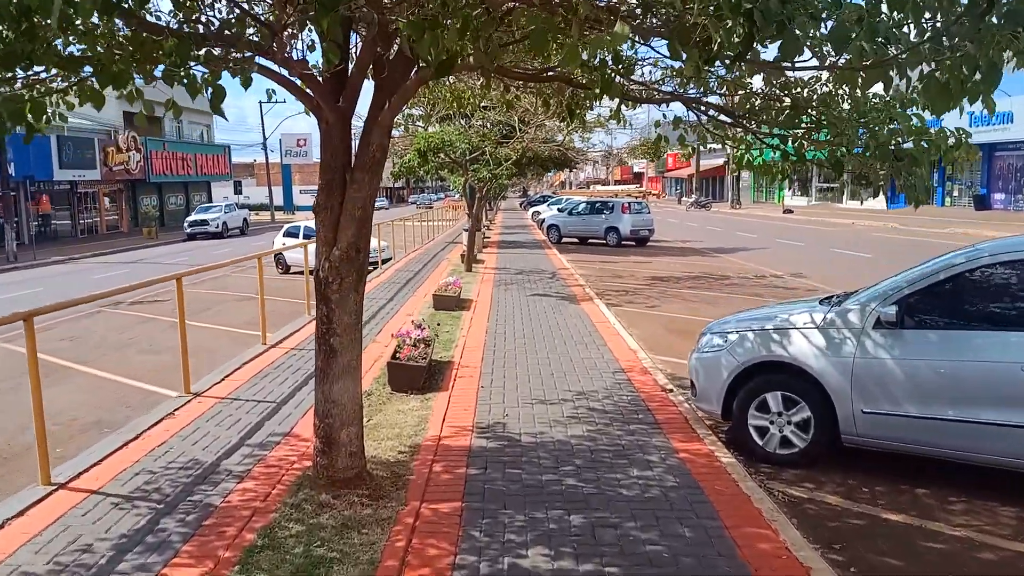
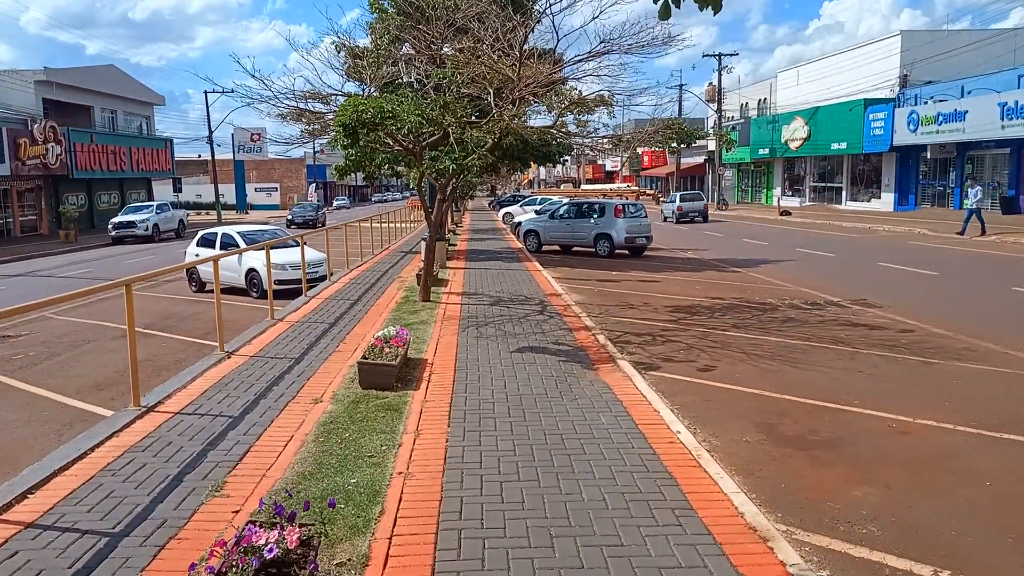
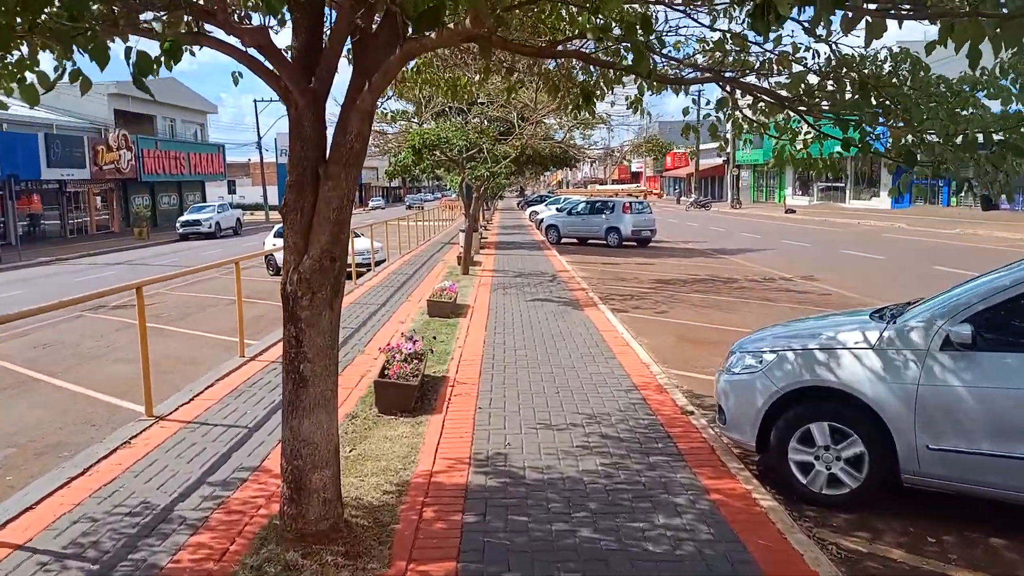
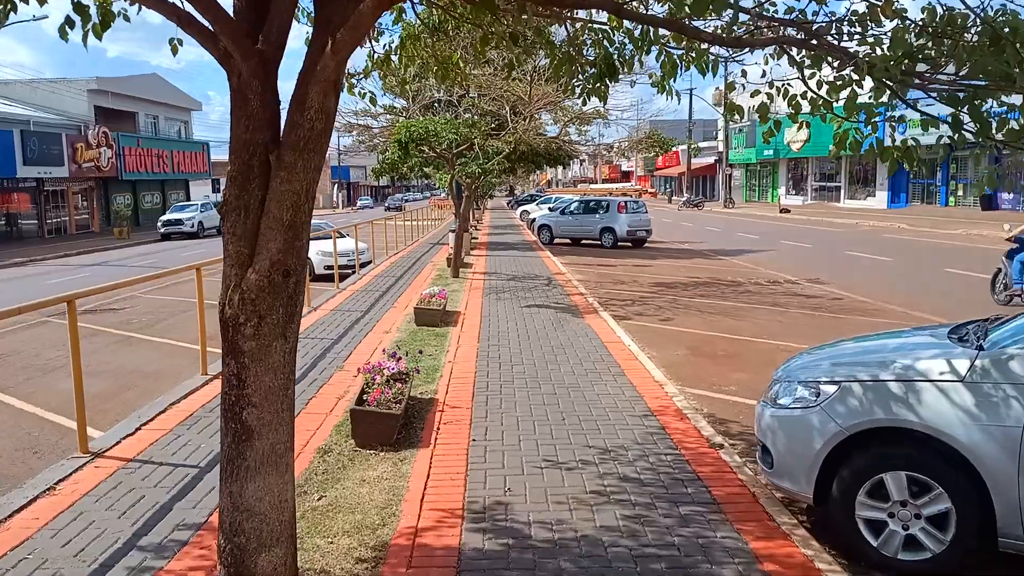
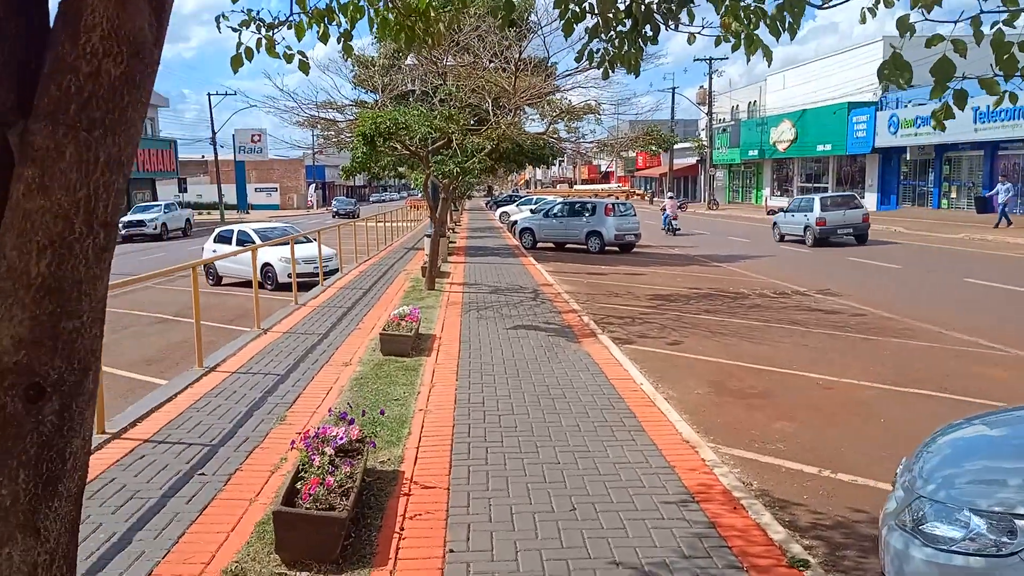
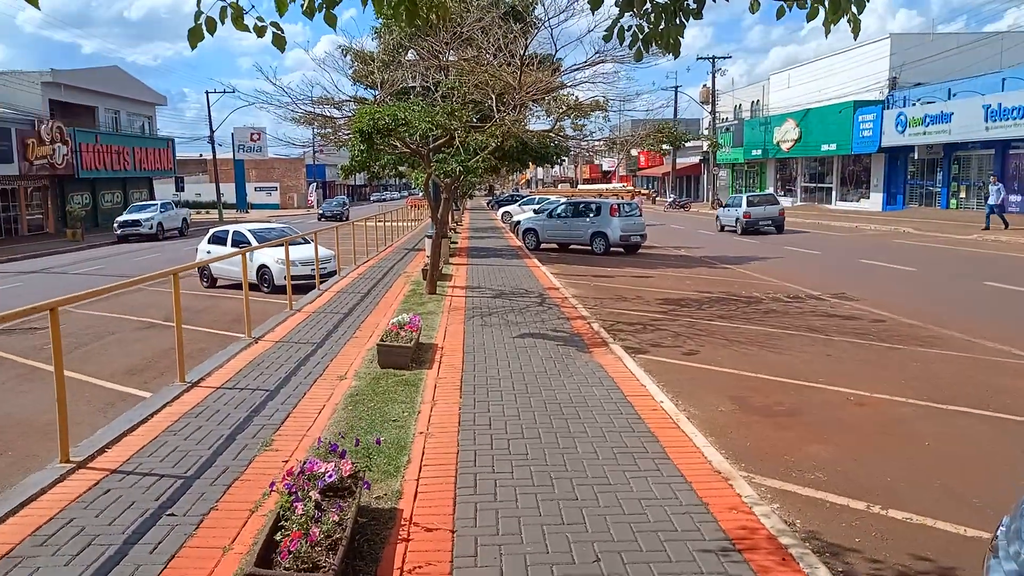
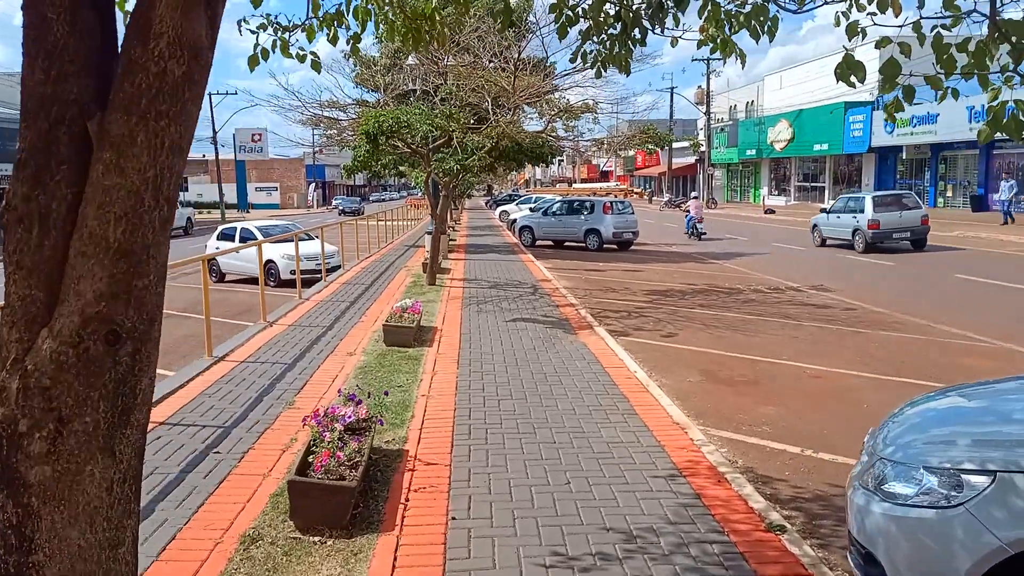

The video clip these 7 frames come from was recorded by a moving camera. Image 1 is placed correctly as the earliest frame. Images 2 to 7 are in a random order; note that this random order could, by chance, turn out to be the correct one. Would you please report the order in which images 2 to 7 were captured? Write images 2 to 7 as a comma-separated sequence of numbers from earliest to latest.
3, 4, 7, 5, 6, 2
